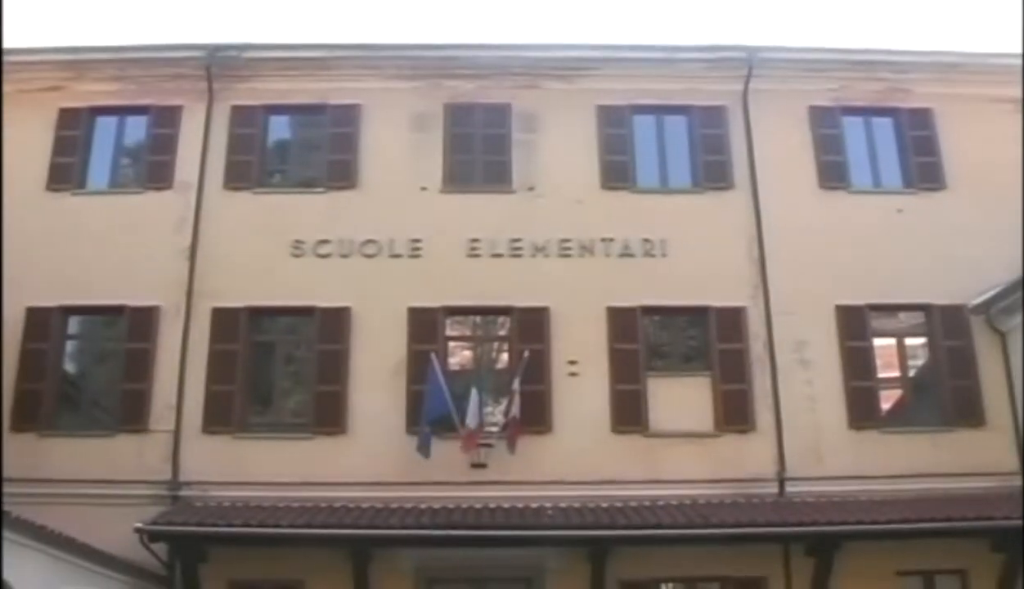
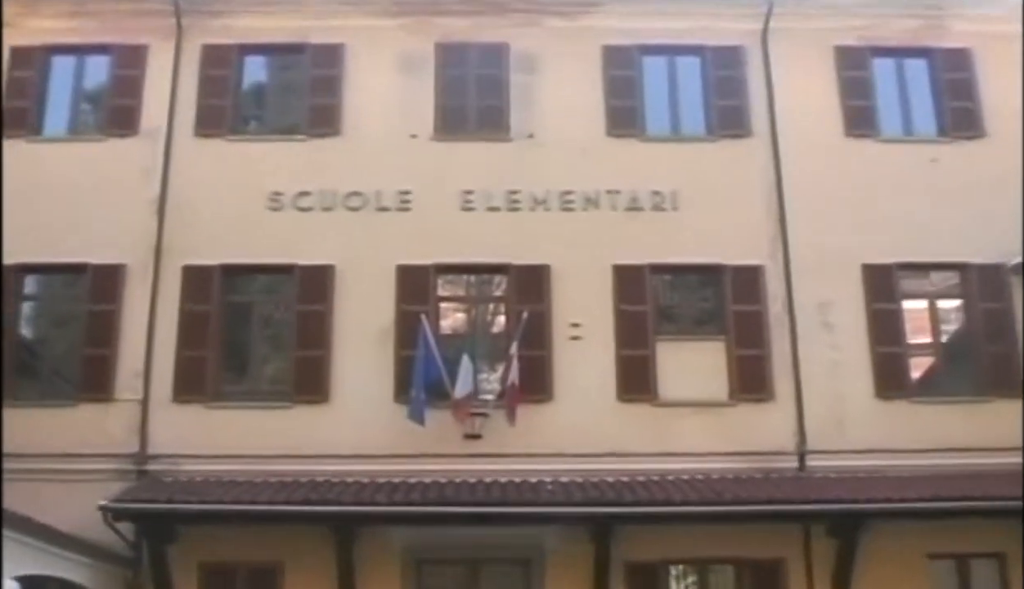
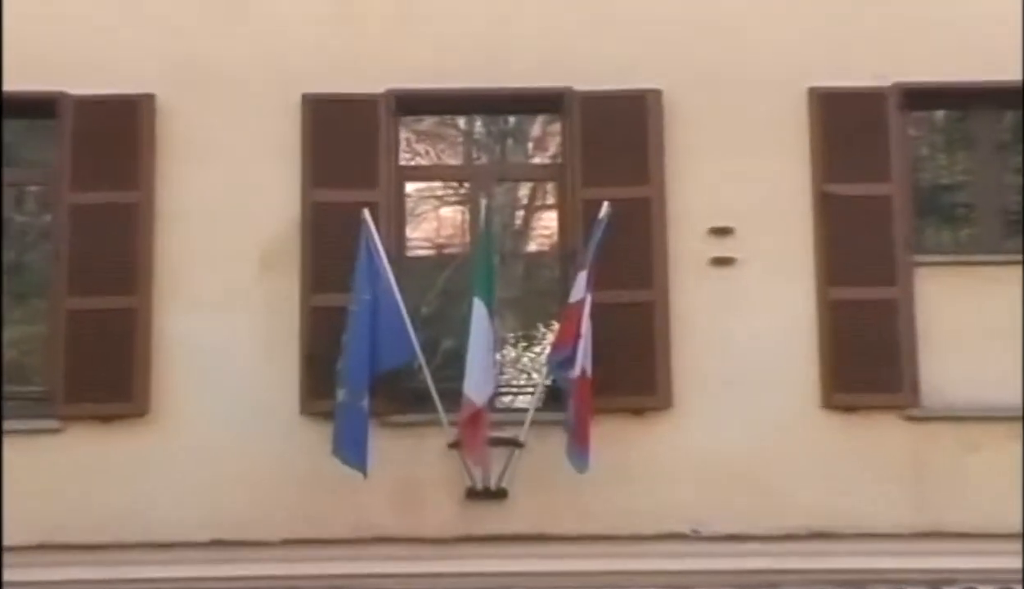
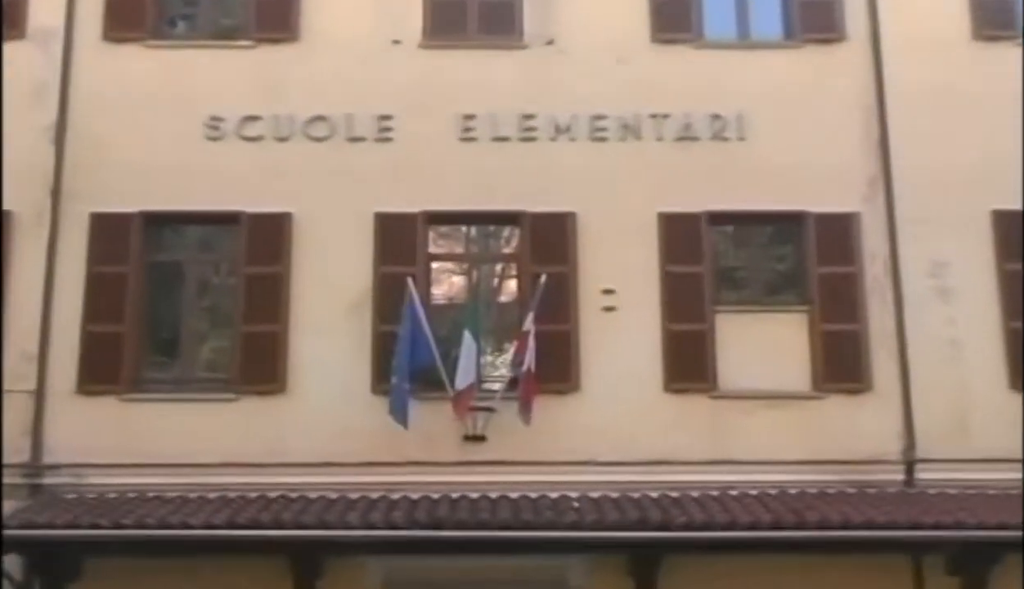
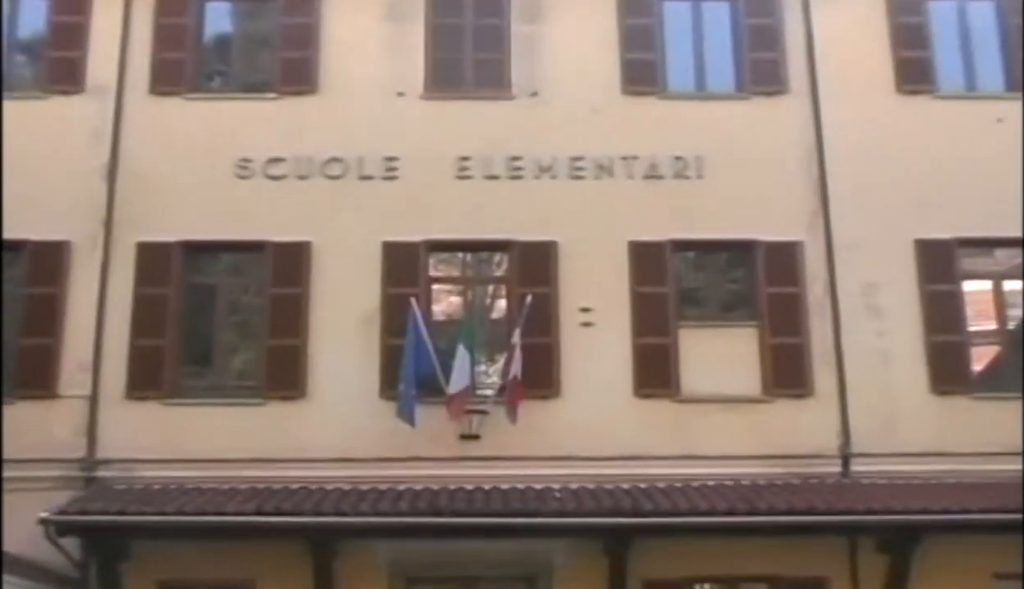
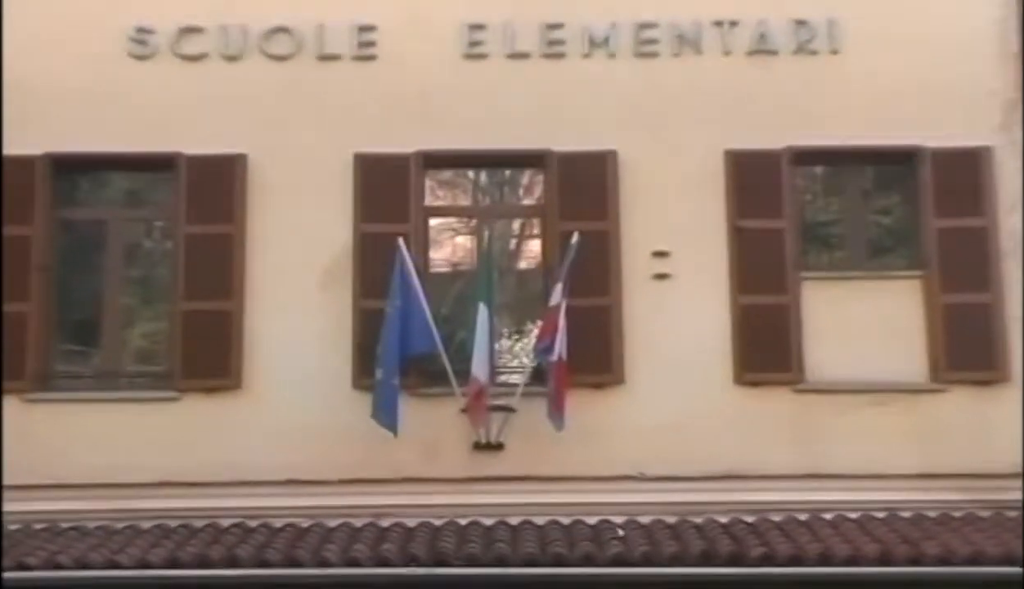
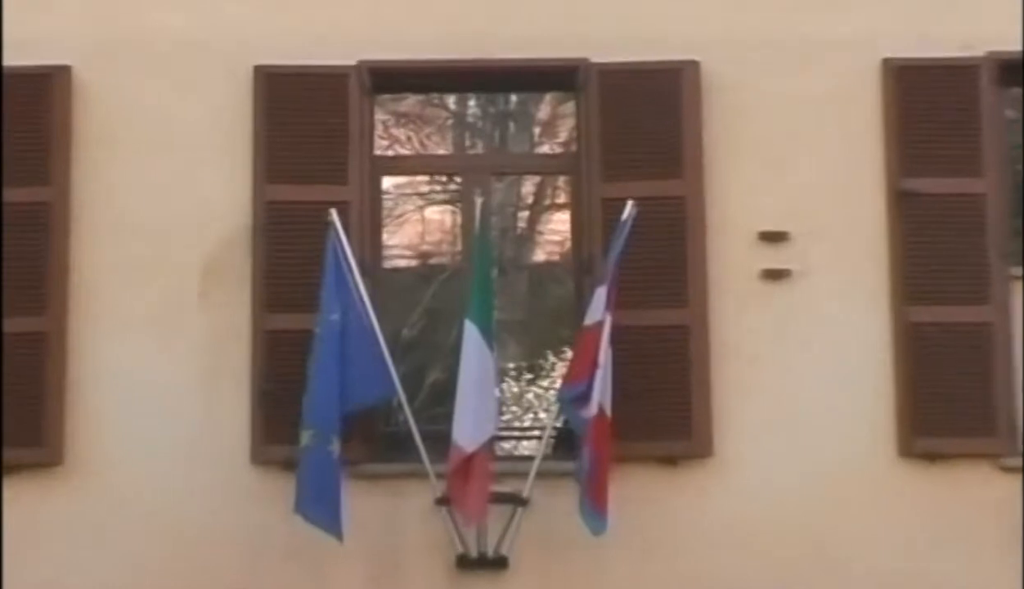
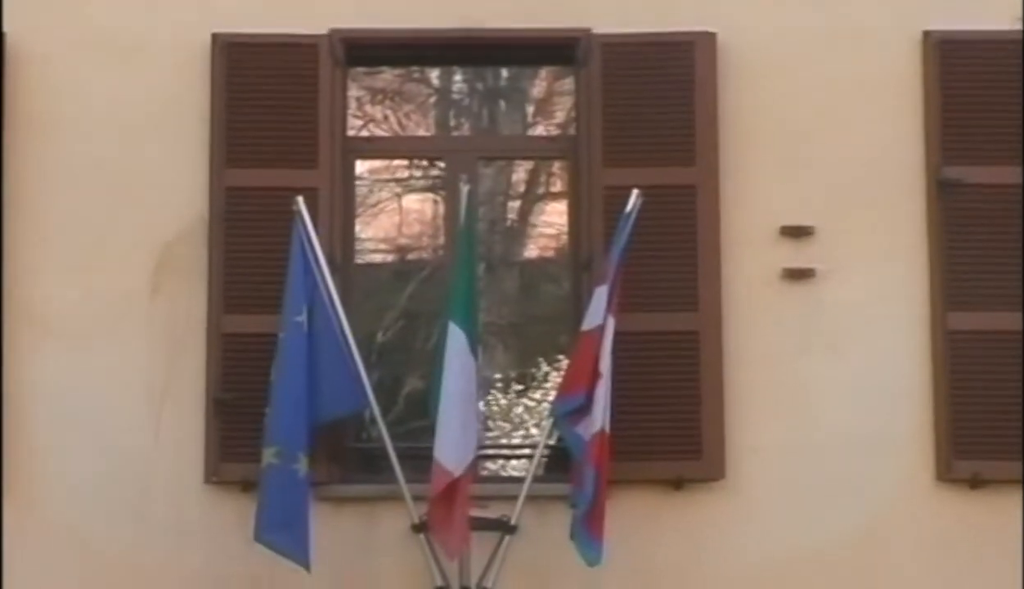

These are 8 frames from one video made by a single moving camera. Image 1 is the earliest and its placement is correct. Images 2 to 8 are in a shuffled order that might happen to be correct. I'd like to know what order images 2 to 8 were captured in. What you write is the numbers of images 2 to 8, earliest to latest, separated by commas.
2, 5, 4, 6, 3, 7, 8
